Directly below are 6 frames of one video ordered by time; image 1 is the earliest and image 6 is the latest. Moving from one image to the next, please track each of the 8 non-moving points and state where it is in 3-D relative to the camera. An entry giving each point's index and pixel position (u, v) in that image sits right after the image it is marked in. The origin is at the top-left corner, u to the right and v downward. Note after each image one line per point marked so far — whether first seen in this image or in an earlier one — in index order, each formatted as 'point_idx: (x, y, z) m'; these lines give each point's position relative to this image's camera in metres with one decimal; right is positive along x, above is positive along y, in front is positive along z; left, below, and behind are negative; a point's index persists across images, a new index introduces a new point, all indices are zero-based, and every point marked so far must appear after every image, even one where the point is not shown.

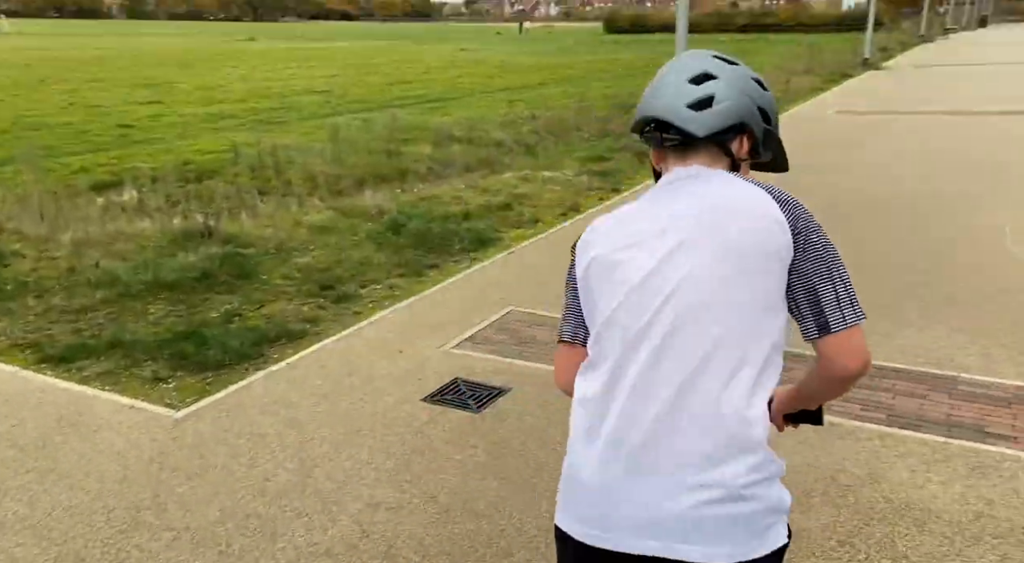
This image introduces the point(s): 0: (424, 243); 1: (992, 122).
0: (-0.6, +0.3, +5.9) m
1: (+7.1, +2.4, +12.1) m
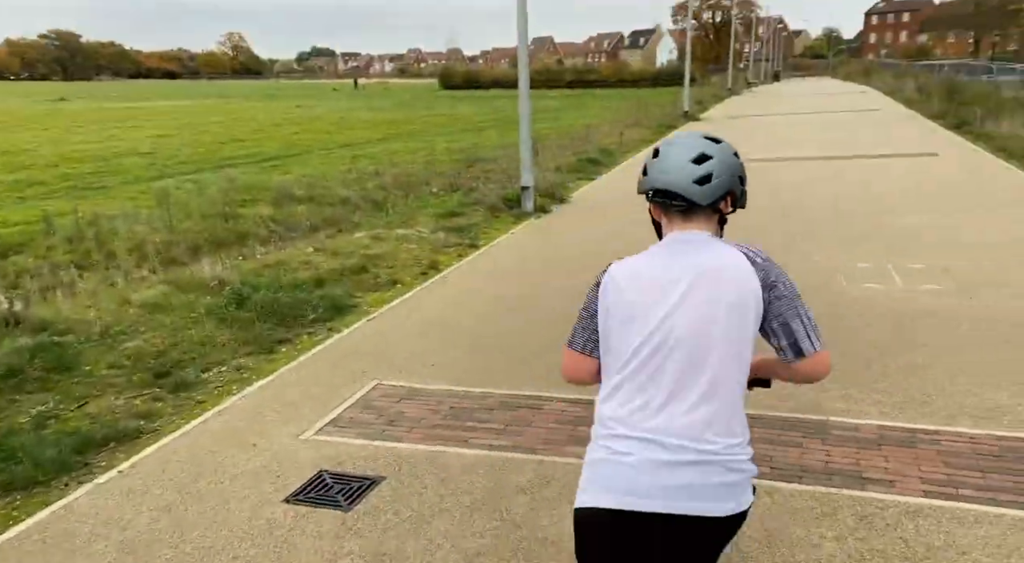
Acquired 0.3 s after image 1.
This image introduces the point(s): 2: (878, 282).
0: (-1.6, -0.2, +5.5) m
1: (+4.7, +1.8, +13.1) m
2: (+2.8, 0.0, +6.3) m
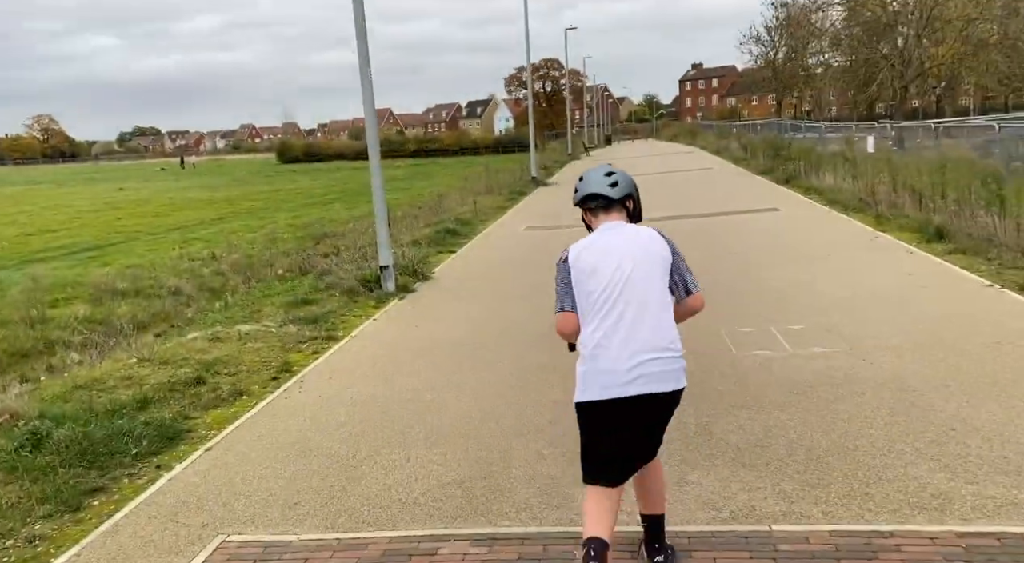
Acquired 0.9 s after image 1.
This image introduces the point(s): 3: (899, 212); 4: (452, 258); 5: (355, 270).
0: (-2.3, -0.9, +4.4) m
1: (+2.4, +0.9, +13.2) m
2: (+1.9, -0.5, +6.1) m
3: (+5.5, +1.0, +11.7) m
4: (-0.9, +0.3, +11.5) m
5: (-1.8, +0.1, +9.4) m
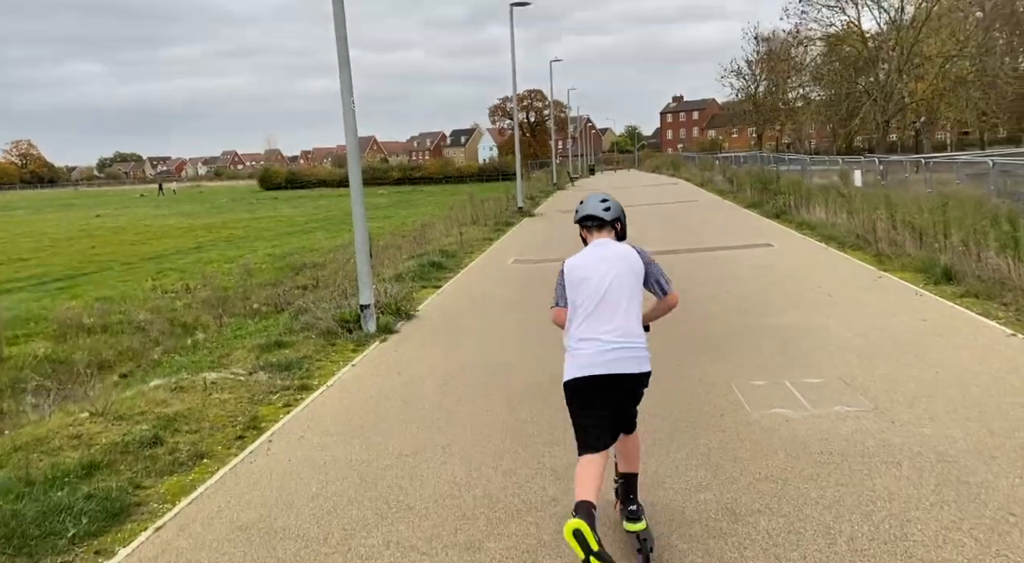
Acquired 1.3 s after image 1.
0: (-2.3, -1.2, +3.8) m
1: (+2.2, +0.3, +12.7) m
2: (+1.8, -0.8, +5.5) m
3: (+5.3, +0.4, +11.3) m
4: (-1.0, -0.2, +11.0) m
5: (-1.9, -0.3, +8.8) m
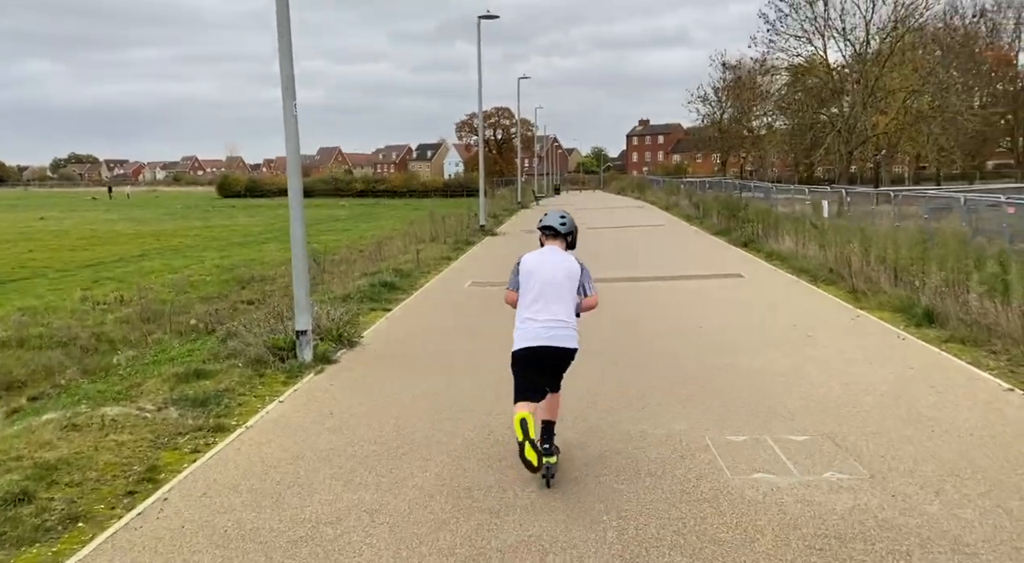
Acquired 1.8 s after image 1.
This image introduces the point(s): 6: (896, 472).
0: (-2.5, -1.3, +2.9) m
1: (+1.6, -0.2, +12.1) m
2: (+1.5, -1.1, +4.9) m
3: (+4.8, -0.1, +10.8) m
4: (-1.6, -0.5, +10.2) m
5: (-2.4, -0.5, +8.0) m
6: (+2.2, -1.1, +4.6) m
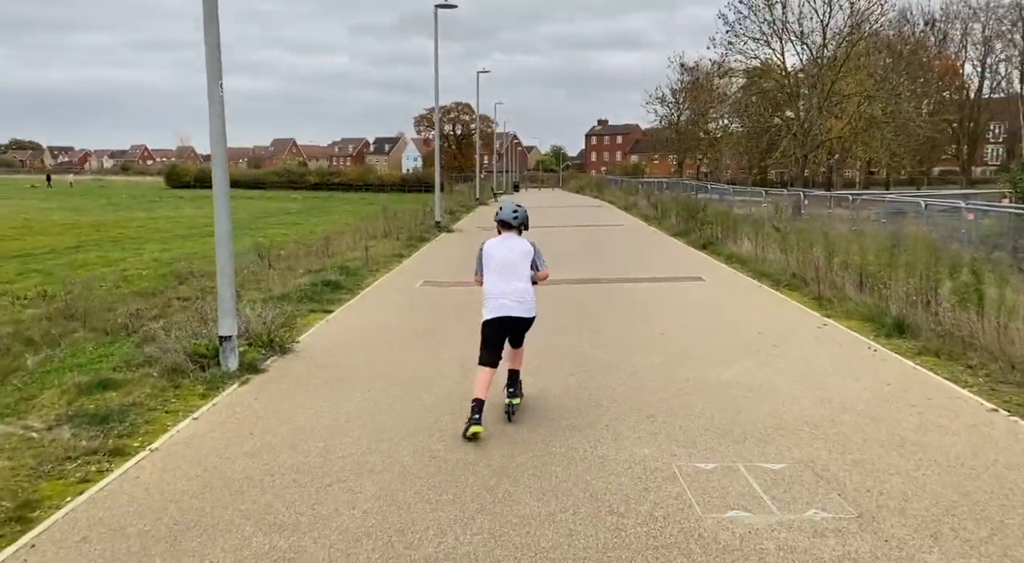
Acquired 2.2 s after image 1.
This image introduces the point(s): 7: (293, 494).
0: (-2.7, -1.3, +2.1) m
1: (+0.9, -0.2, +11.5) m
2: (+1.2, -1.1, +4.3) m
3: (+4.1, -0.1, +10.4) m
4: (-2.2, -0.5, +9.4) m
5: (-2.8, -0.5, +7.2) m
6: (+1.9, -1.1, +4.1) m
7: (-1.2, -1.1, +4.4) m
